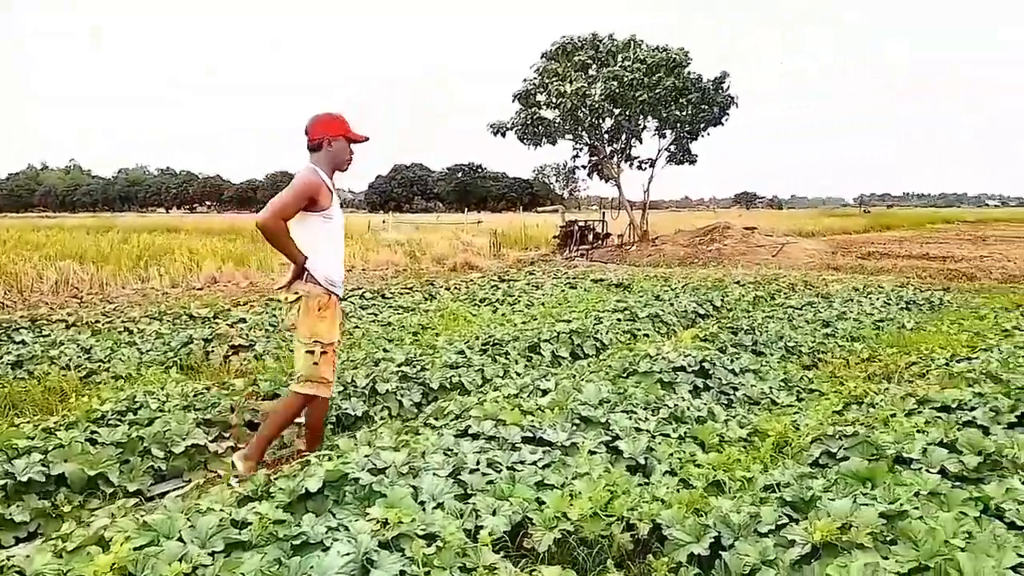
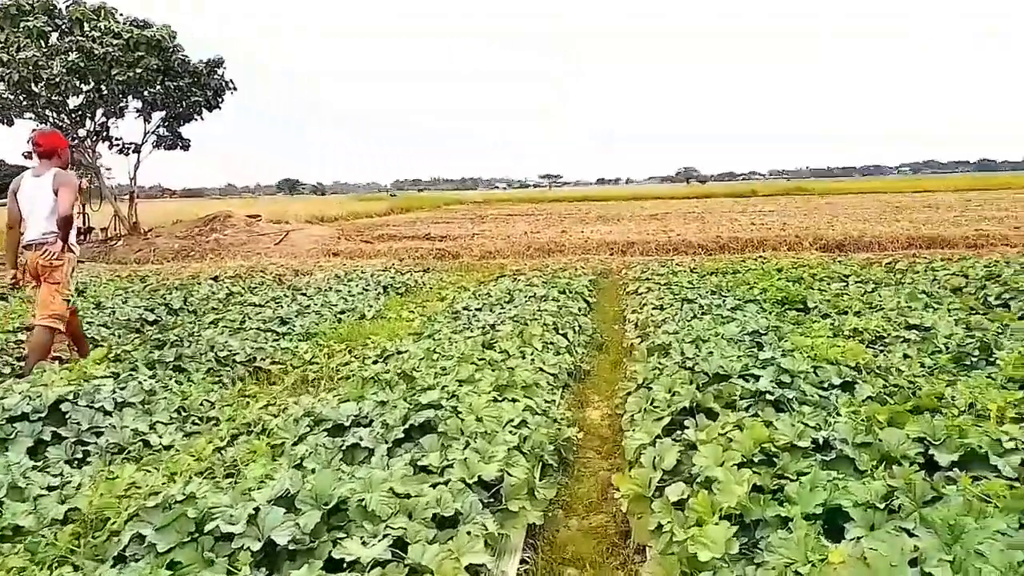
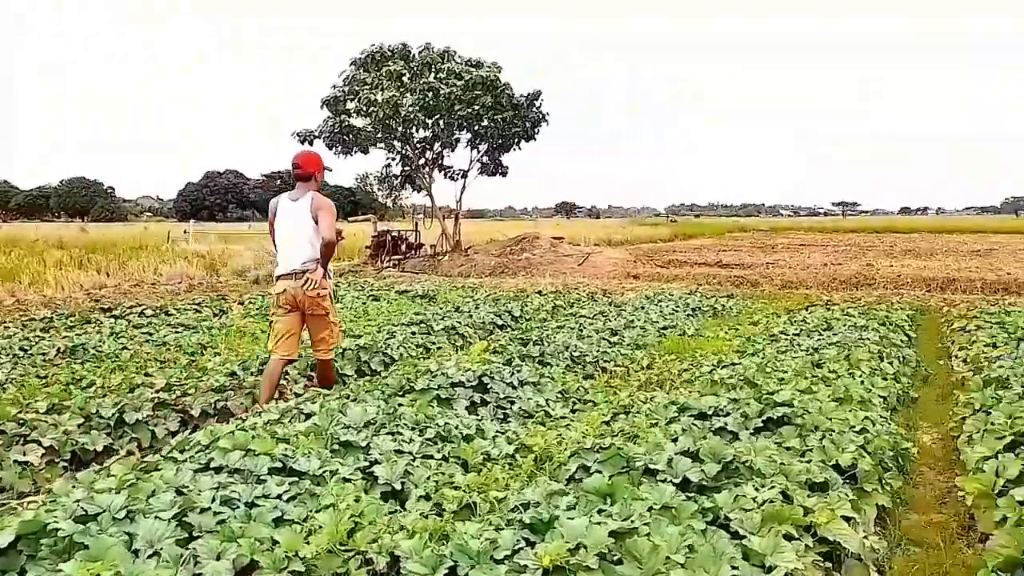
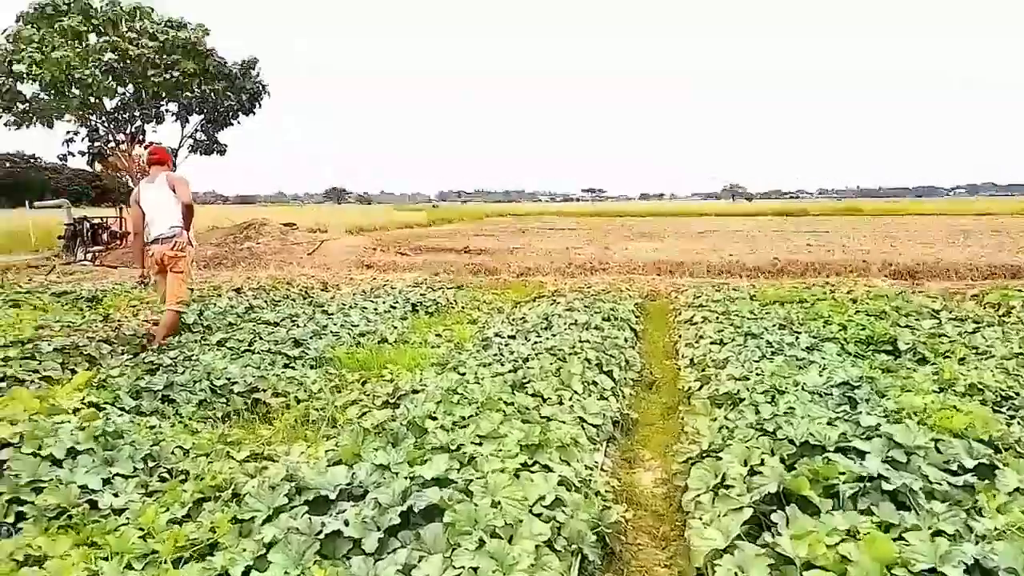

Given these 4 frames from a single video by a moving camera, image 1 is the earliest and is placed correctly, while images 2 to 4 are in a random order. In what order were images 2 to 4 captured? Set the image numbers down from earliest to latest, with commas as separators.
3, 2, 4
